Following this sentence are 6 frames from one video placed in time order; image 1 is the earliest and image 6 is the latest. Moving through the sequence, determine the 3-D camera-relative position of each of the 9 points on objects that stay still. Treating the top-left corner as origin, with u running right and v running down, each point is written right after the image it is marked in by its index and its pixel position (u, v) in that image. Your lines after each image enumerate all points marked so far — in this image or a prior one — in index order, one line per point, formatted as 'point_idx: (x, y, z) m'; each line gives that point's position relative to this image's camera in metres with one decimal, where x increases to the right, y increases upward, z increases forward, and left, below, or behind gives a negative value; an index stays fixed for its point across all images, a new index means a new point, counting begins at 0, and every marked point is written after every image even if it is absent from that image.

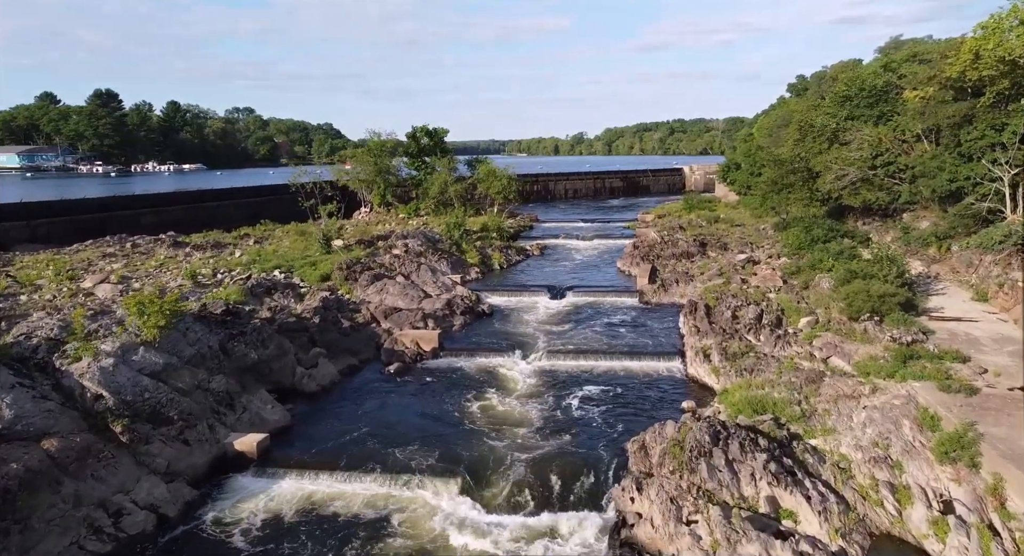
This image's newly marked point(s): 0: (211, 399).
0: (-7.4, -3.0, +15.3) m
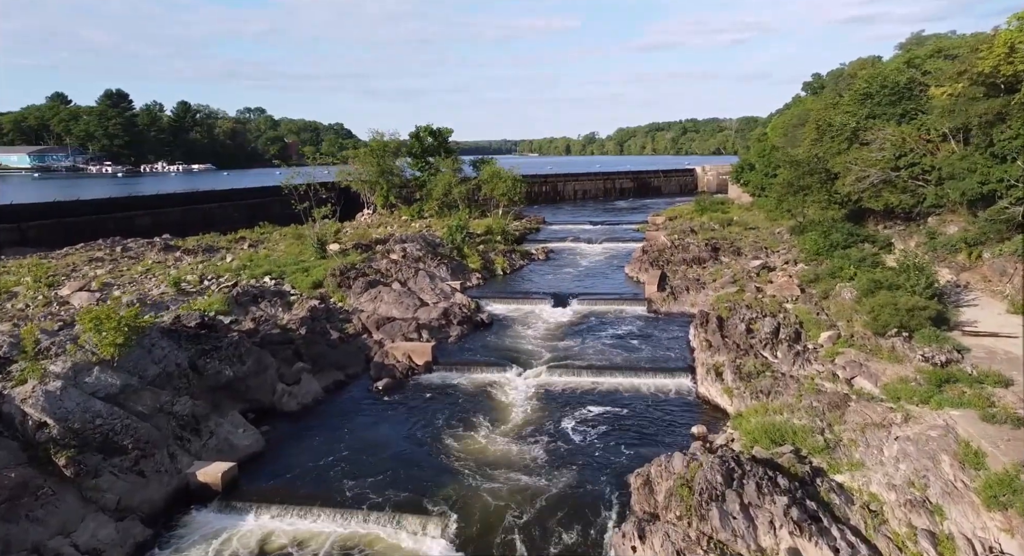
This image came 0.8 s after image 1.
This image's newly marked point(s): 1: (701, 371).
0: (-7.6, -3.3, +14.0) m
1: (+5.7, -2.8, +19.0) m
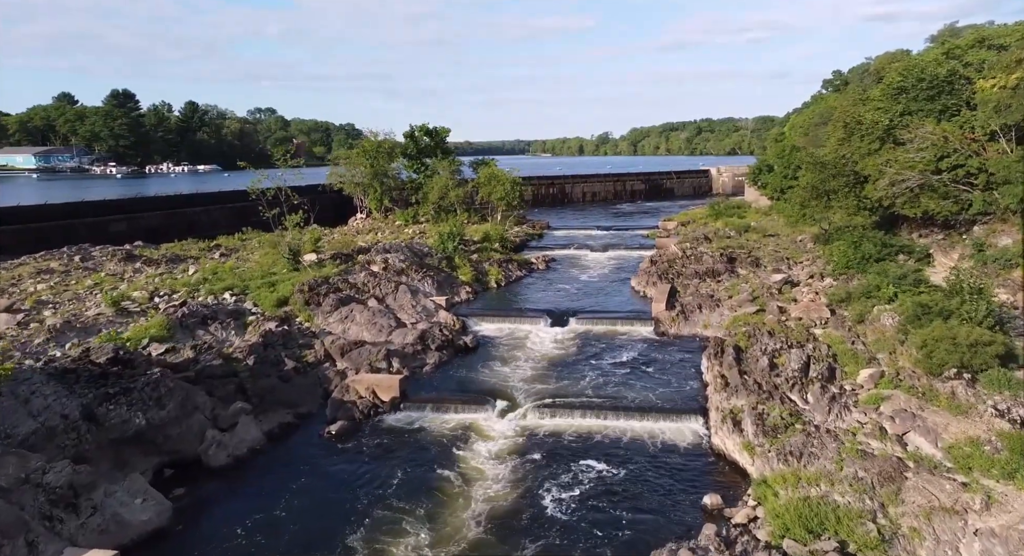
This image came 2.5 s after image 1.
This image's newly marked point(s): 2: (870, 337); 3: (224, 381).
0: (-8.3, -3.9, +11.1) m
1: (+5.1, -3.5, +15.8) m
2: (+10.9, -1.8, +19.1) m
3: (-7.9, -2.8, +17.2) m
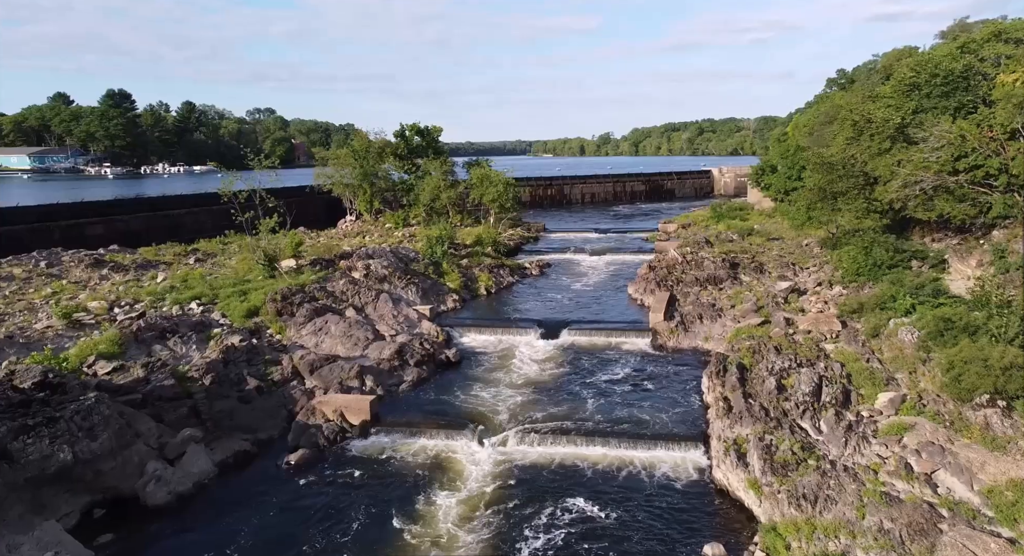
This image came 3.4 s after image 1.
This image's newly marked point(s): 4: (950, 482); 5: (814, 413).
0: (-8.8, -4.2, +9.5) m
1: (+4.6, -3.8, +14.1) m
2: (+10.4, -2.1, +17.4) m
3: (-8.4, -3.1, +15.6) m
4: (+7.9, -3.7, +11.3) m
5: (+6.9, -3.1, +14.4) m
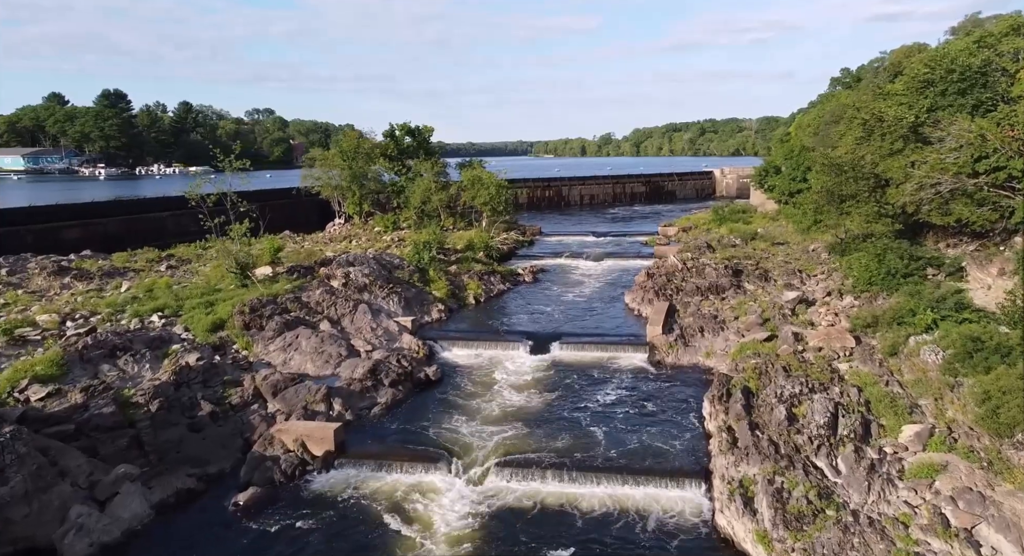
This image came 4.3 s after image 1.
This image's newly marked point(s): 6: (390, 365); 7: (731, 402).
0: (-9.3, -4.6, +7.8) m
1: (+4.1, -4.1, +12.4) m
2: (+10.0, -2.5, +15.7) m
3: (-8.9, -3.5, +13.9) m
4: (+7.4, -4.1, +9.6) m
5: (+6.4, -3.5, +12.7) m
6: (-3.7, -2.6, +18.9) m
7: (+5.2, -2.9, +14.8) m
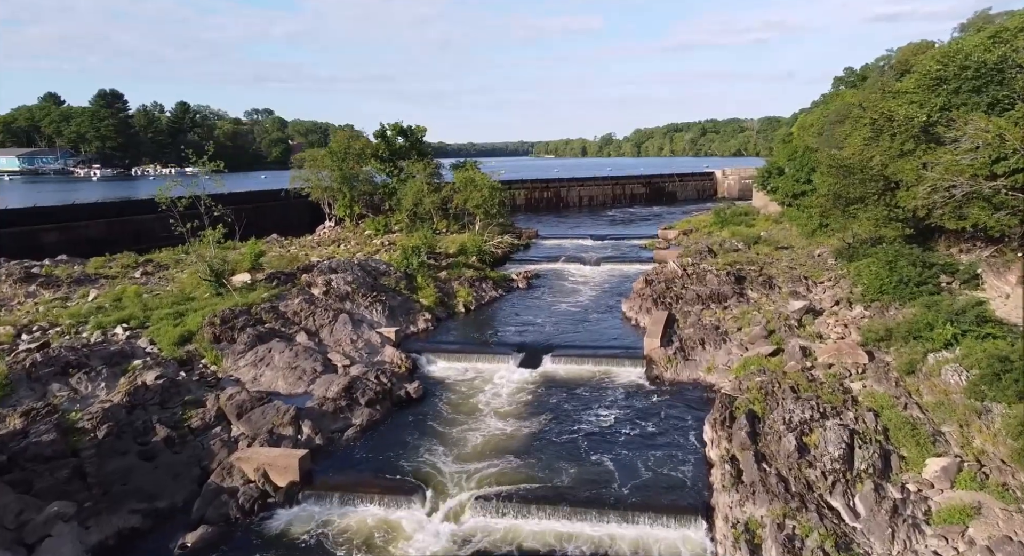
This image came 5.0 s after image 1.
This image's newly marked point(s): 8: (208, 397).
0: (-9.7, -4.8, +6.5) m
1: (+3.7, -4.4, +11.1) m
2: (+9.6, -2.8, +14.4) m
3: (-9.3, -3.8, +12.6) m
4: (+7.0, -4.4, +8.2) m
5: (+6.0, -3.8, +11.3) m
6: (-4.1, -2.9, +17.6) m
7: (+4.8, -3.2, +13.5) m
8: (-7.9, -3.1, +16.4) m
